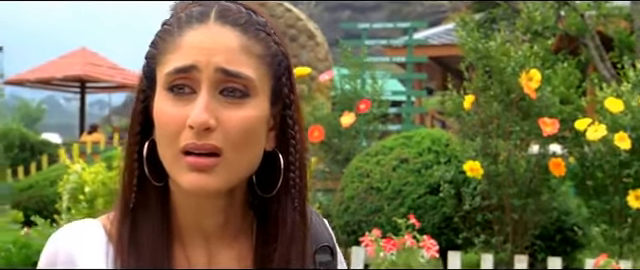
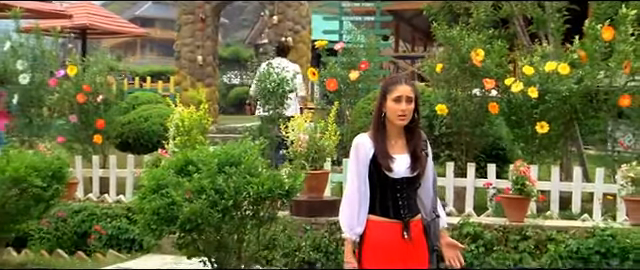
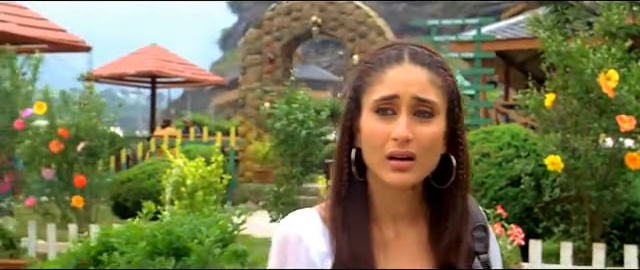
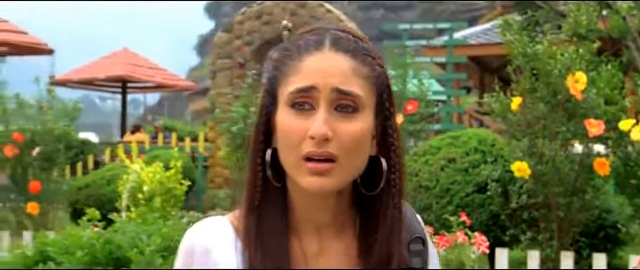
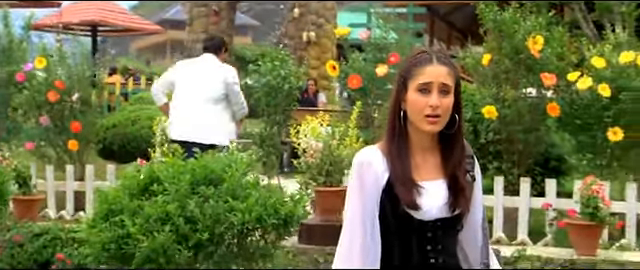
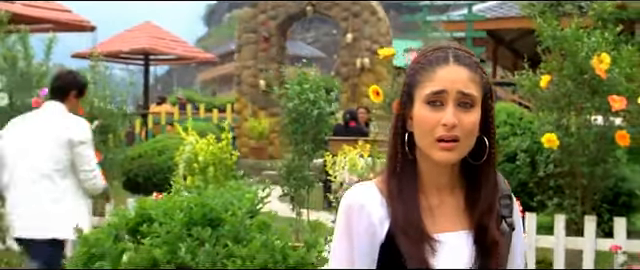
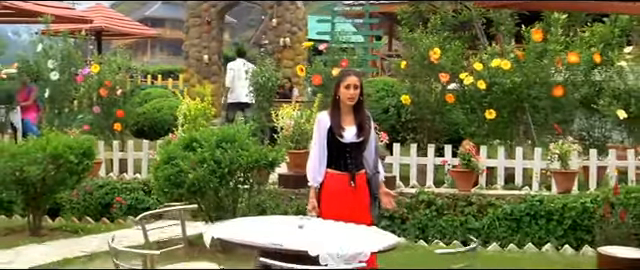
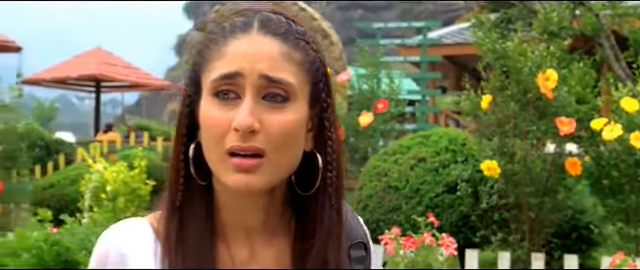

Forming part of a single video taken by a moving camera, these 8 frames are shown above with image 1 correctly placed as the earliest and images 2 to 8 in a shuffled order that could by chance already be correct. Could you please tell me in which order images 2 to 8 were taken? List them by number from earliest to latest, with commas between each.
8, 4, 3, 6, 5, 2, 7
